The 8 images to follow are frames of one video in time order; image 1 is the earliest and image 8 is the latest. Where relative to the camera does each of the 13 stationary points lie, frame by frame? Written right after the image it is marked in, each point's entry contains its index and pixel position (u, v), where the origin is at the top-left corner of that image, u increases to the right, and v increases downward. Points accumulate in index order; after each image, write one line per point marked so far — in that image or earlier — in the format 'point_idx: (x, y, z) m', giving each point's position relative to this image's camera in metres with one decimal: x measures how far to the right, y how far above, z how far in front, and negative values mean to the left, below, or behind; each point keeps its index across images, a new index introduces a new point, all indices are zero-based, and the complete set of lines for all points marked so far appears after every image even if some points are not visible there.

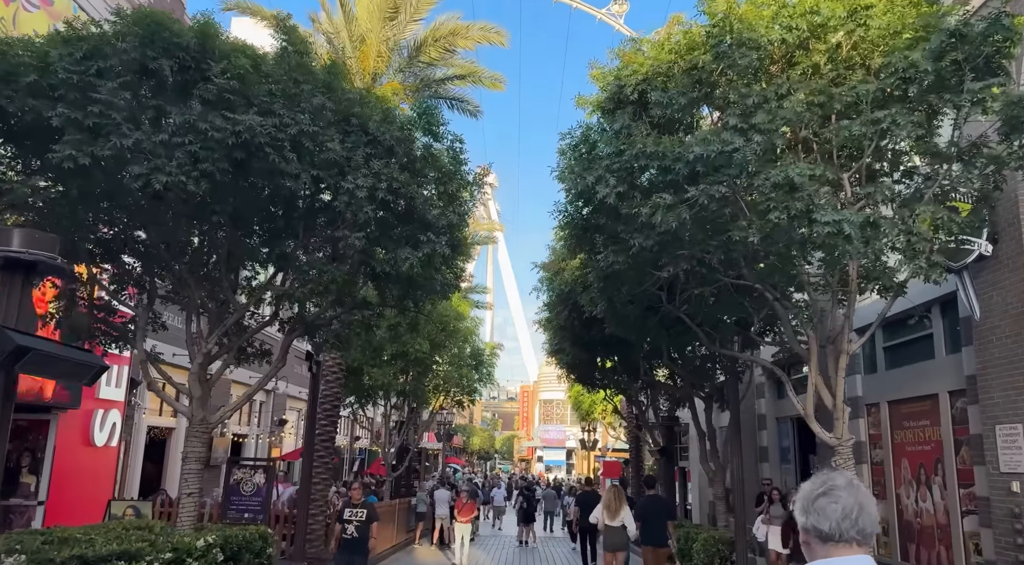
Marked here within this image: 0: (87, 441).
0: (-8.2, -3.1, +15.1) m
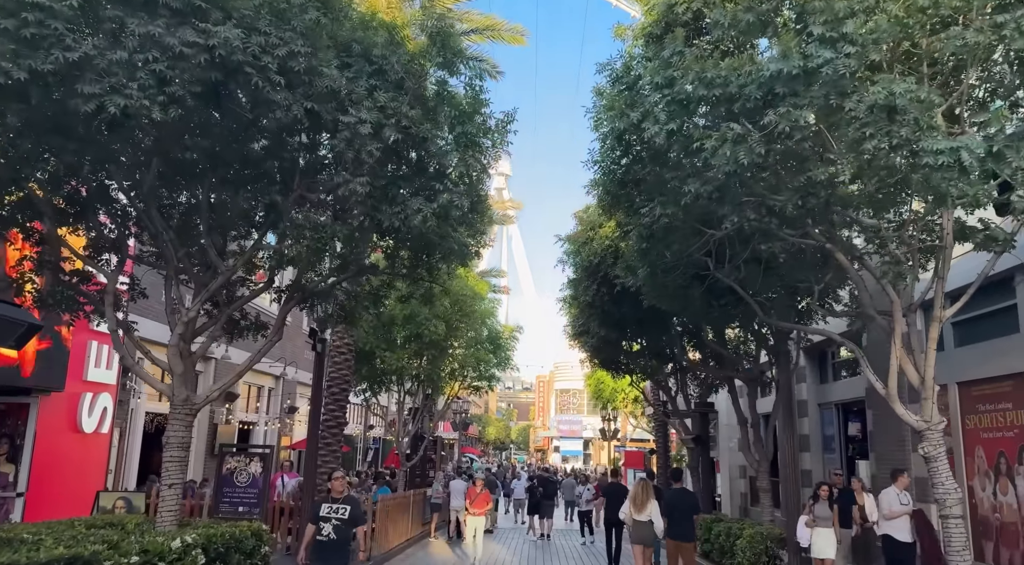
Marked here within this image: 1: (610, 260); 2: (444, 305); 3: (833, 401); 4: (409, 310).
0: (-7.7, -2.6, +13.9) m
1: (+1.8, +0.4, +14.0) m
2: (-1.7, -0.6, +19.8) m
3: (+7.9, -2.9, +19.2) m
4: (-2.5, -0.7, +19.6) m
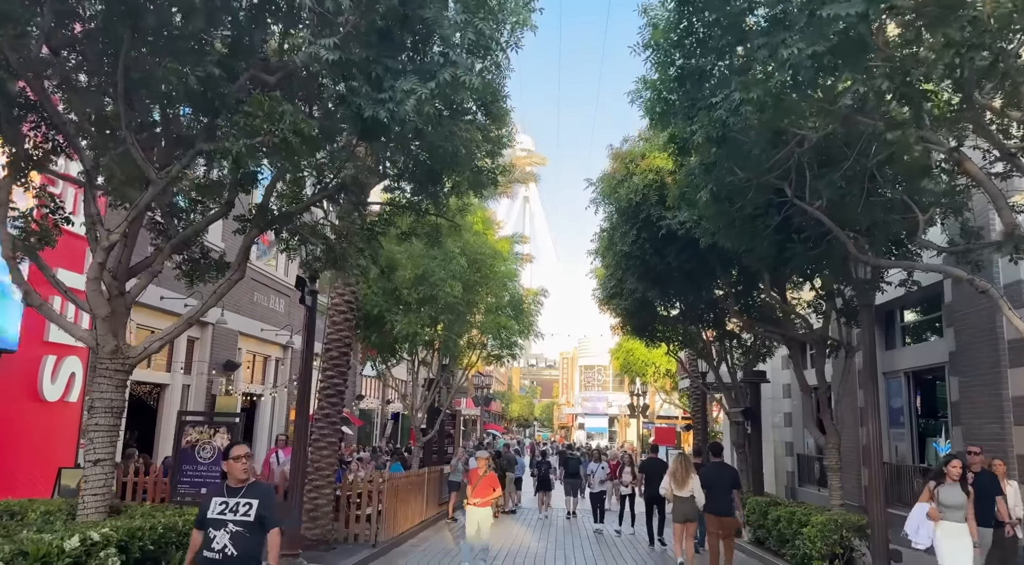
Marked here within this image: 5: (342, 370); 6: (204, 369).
0: (-7.3, -1.7, +12.0) m
1: (+2.1, +1.3, +11.8) m
2: (-1.2, +0.4, +17.7) m
3: (+8.4, -1.9, +17.0) m
4: (-2.0, +0.3, +17.6) m
5: (-2.9, -1.5, +13.2) m
6: (-7.4, -2.1, +18.8) m
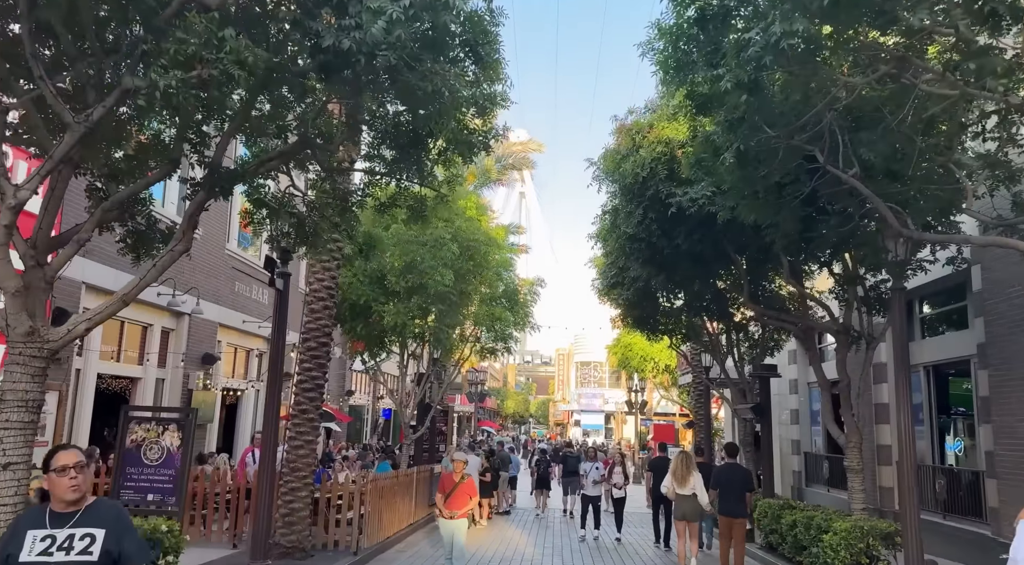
0: (-7.4, -1.5, +10.9) m
1: (+2.1, +1.5, +10.7) m
2: (-1.3, +0.7, +16.7) m
3: (+8.3, -1.6, +15.9) m
4: (-2.1, +0.5, +16.5) m
5: (-2.9, -1.2, +12.1) m
6: (-7.5, -1.8, +17.7) m
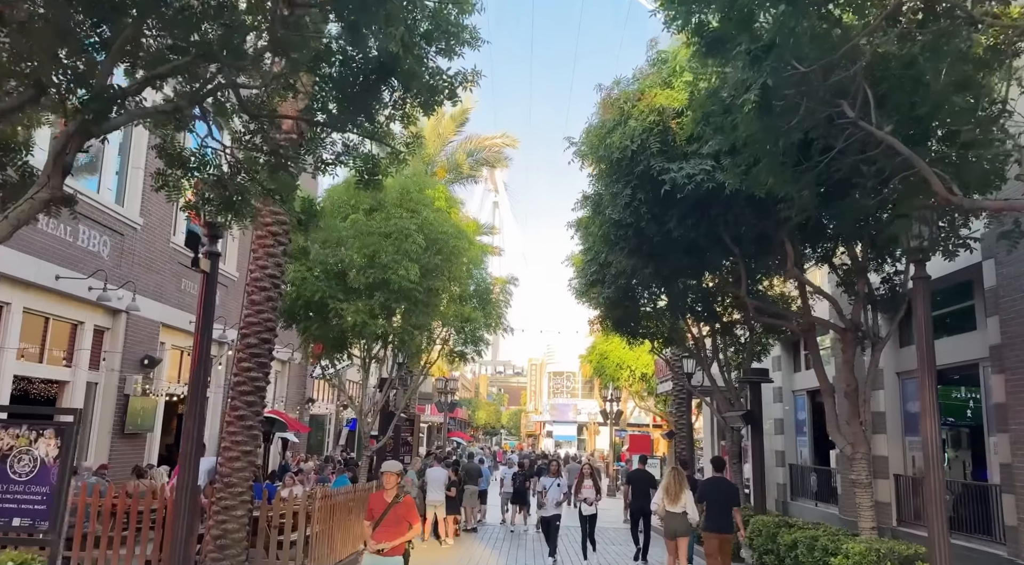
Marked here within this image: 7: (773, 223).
0: (-7.8, -1.3, +9.2) m
1: (+1.7, +1.6, +9.4) m
2: (-1.8, +0.8, +15.2) m
3: (+7.7, -1.6, +14.8) m
4: (-2.7, +0.6, +15.0) m
5: (-3.4, -1.1, +10.6) m
6: (-8.1, -1.7, +16.0) m
7: (+3.2, +0.7, +9.7) m
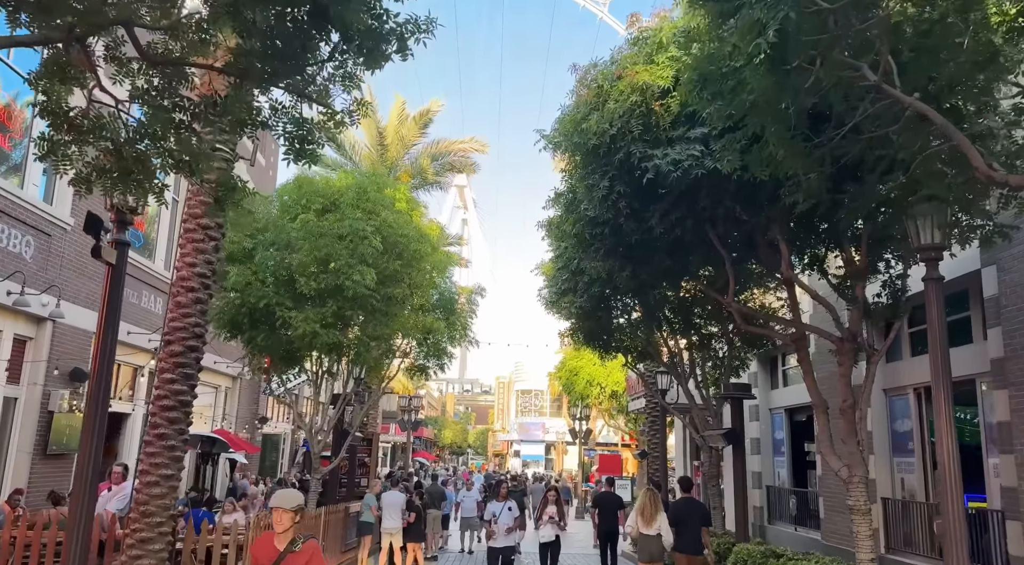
0: (-8.2, -1.2, +7.8) m
1: (+1.3, +1.6, +8.4) m
2: (-2.5, +0.7, +14.0) m
3: (+7.1, -1.8, +13.9) m
4: (-3.3, +0.5, +13.8) m
5: (-3.8, -1.1, +9.3) m
6: (-8.8, -1.7, +14.5) m
7: (+2.8, +0.7, +8.7) m
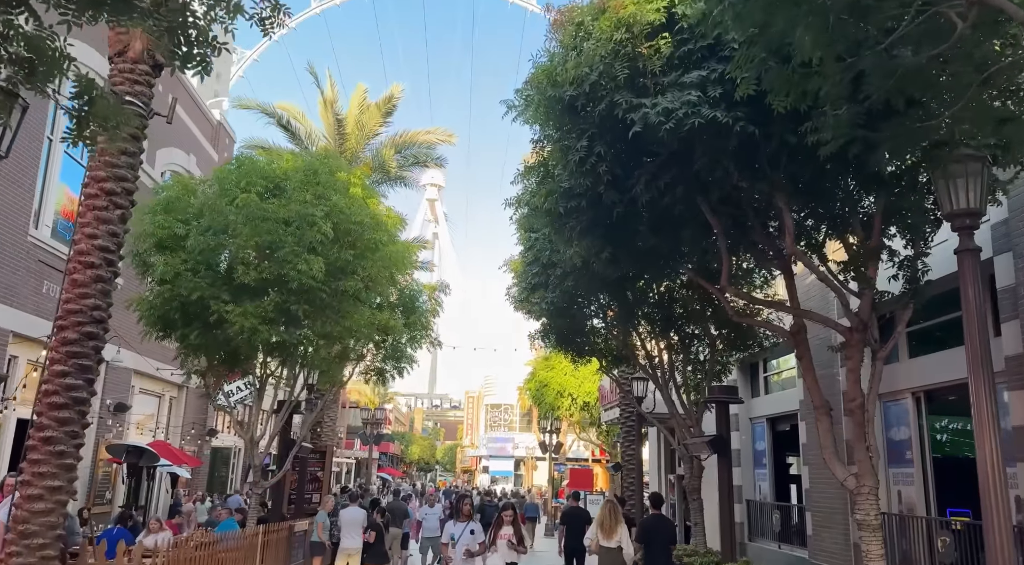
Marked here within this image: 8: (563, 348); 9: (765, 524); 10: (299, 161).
0: (-8.5, -0.9, +6.1) m
1: (+1.0, +1.9, +7.1) m
2: (-3.0, +0.8, +12.6) m
3: (+6.5, -1.7, +12.8) m
4: (-3.8, +0.7, +12.3) m
5: (-4.2, -0.8, +7.8) m
6: (-9.4, -1.6, +12.8) m
7: (+2.5, +0.9, +7.5) m
8: (+1.1, -1.4, +16.8) m
9: (+6.1, -5.8, +18.8) m
10: (-3.7, +2.1, +13.6) m
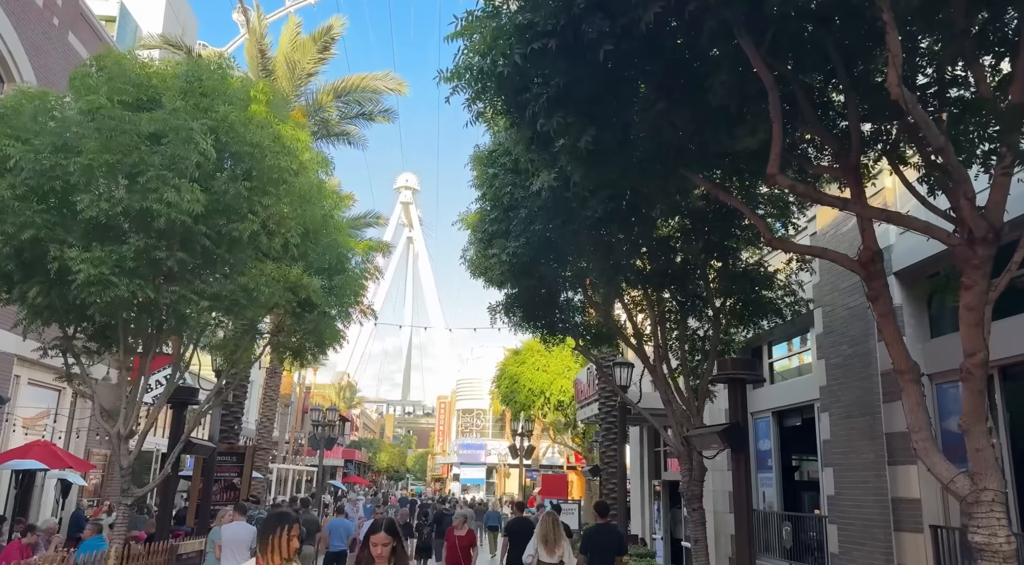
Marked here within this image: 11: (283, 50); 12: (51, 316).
0: (-9.0, 0.0, +2.7) m
1: (+0.5, +2.7, +4.0) m
2: (-3.7, +1.6, +9.4) m
3: (+5.9, -1.0, +9.8) m
4: (-4.4, +1.4, +9.1) m
5: (-4.7, 0.0, +4.5) m
6: (-10.0, -0.8, +9.3) m
7: (+2.0, +1.7, +4.4) m
8: (+0.3, -0.7, +13.6) m
9: (+5.3, -5.1, +15.7) m
10: (-4.4, +2.8, +10.3) m
11: (-5.0, +5.1, +16.9) m
12: (-5.9, -0.4, +10.0) m
